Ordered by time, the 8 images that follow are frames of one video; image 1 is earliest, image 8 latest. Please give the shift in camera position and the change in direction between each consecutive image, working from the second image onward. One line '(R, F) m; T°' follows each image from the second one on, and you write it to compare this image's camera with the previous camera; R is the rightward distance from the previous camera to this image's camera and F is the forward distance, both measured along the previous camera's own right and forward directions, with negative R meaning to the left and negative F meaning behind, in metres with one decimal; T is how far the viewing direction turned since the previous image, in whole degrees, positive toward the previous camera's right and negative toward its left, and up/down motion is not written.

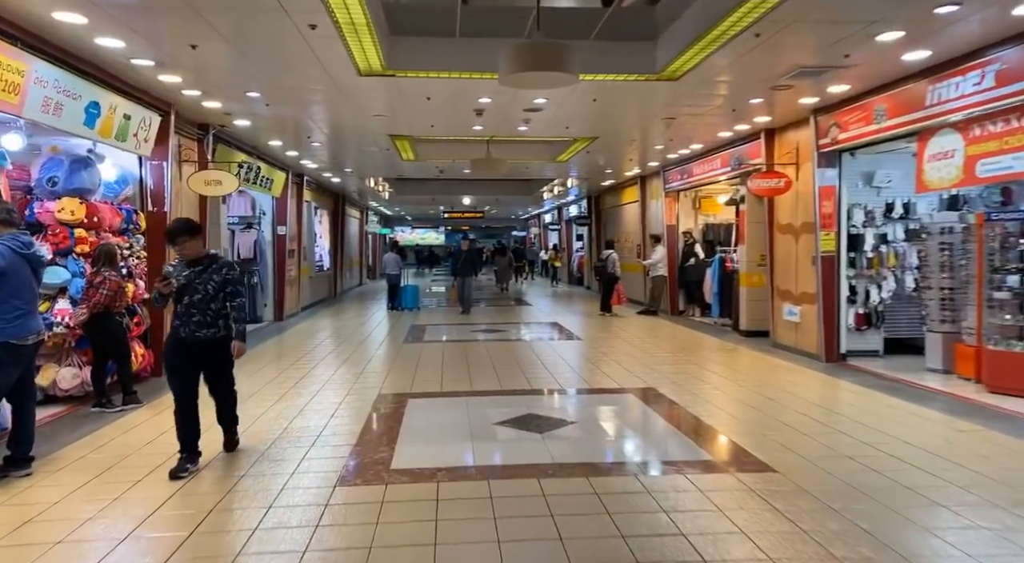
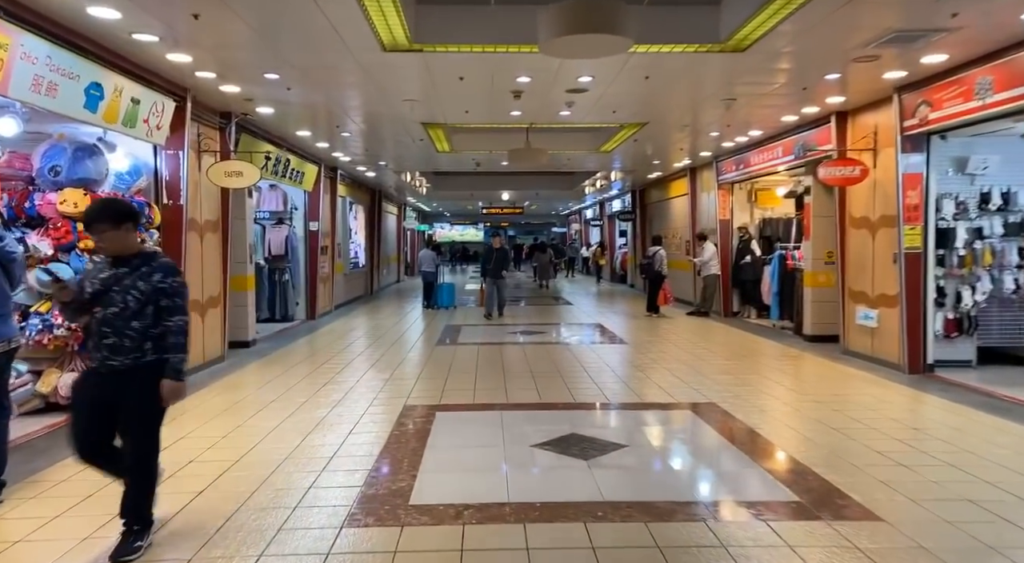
(0.0, +0.7) m; -3°
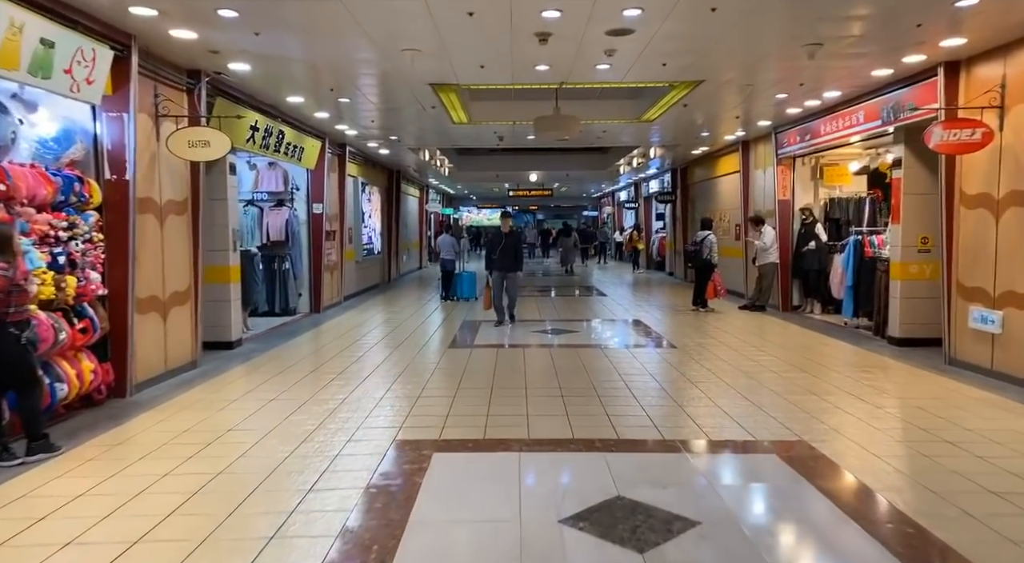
(0.0, +1.3) m; -3°
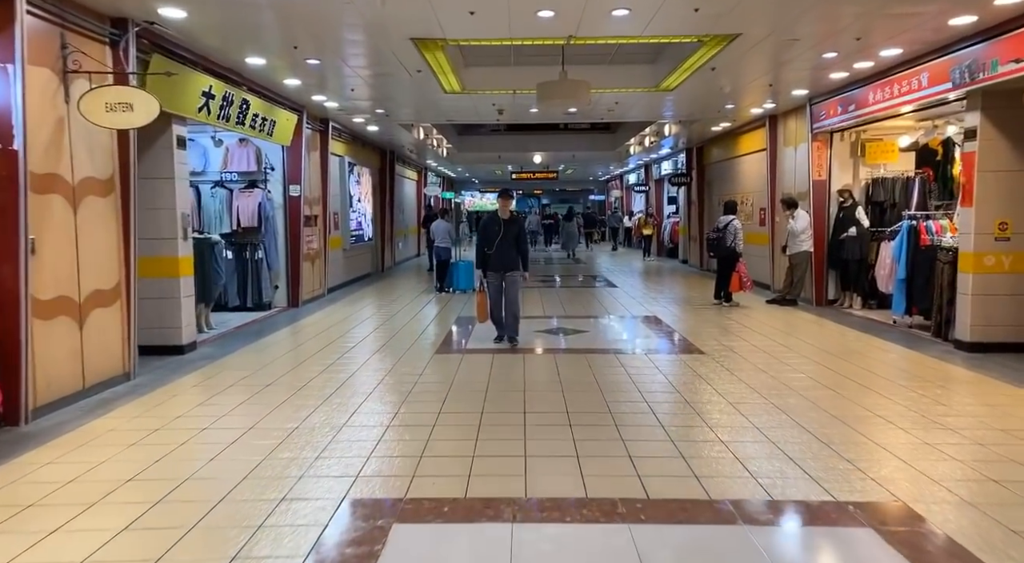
(+0.1, +1.1) m; 0°
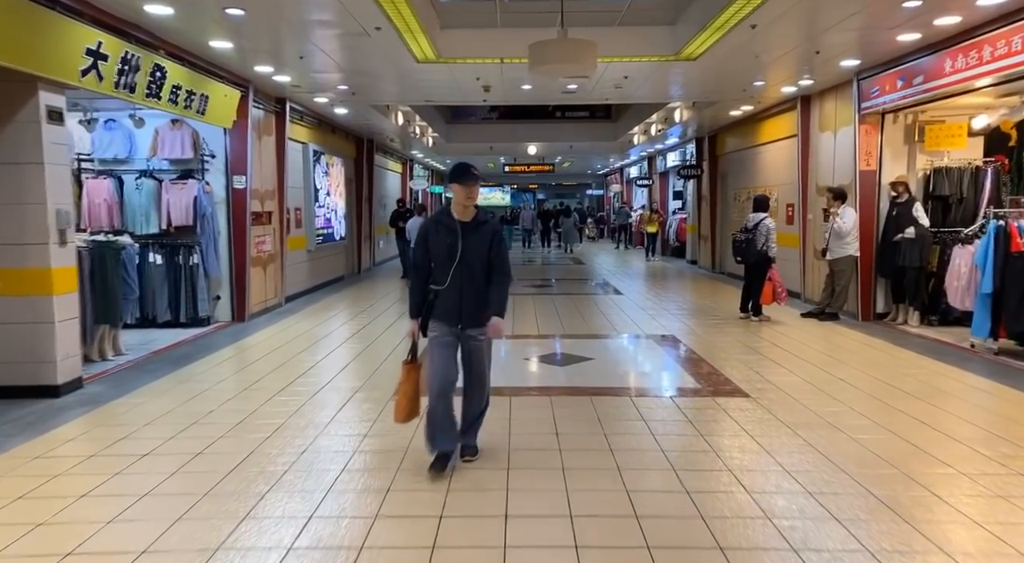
(+0.1, +1.5) m; 0°
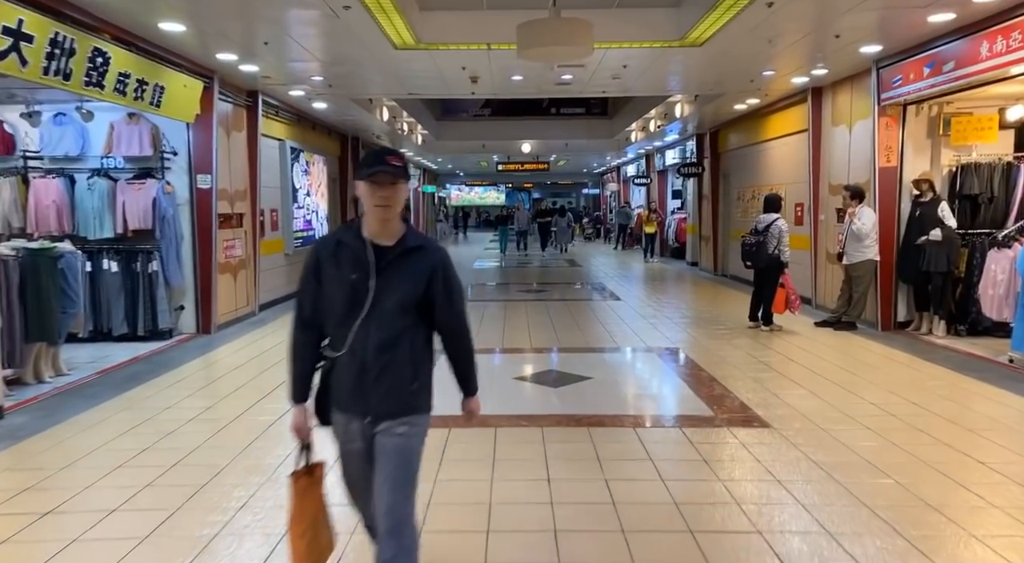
(+0.1, +0.6) m; 0°
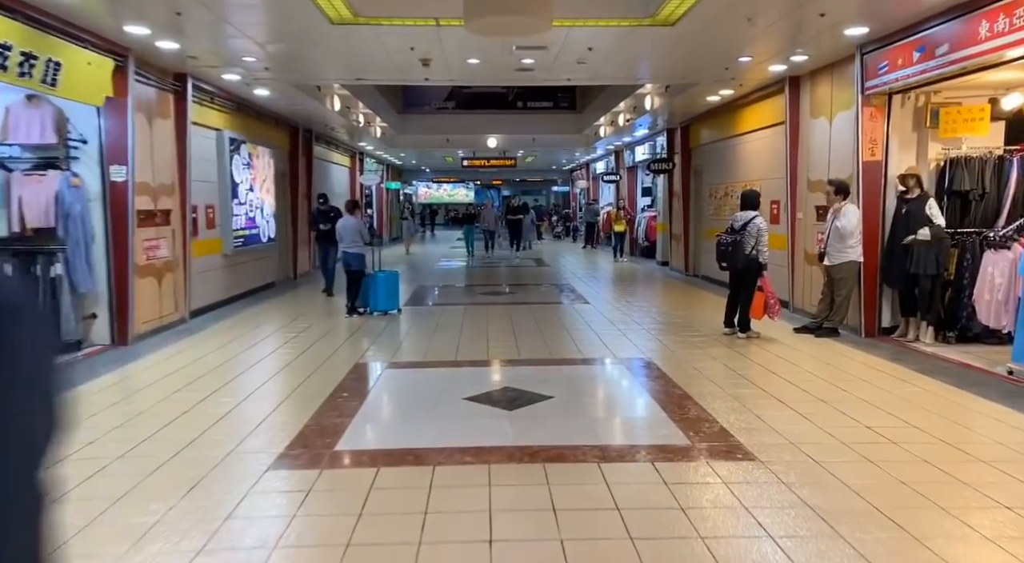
(+0.2, +0.7) m; +2°
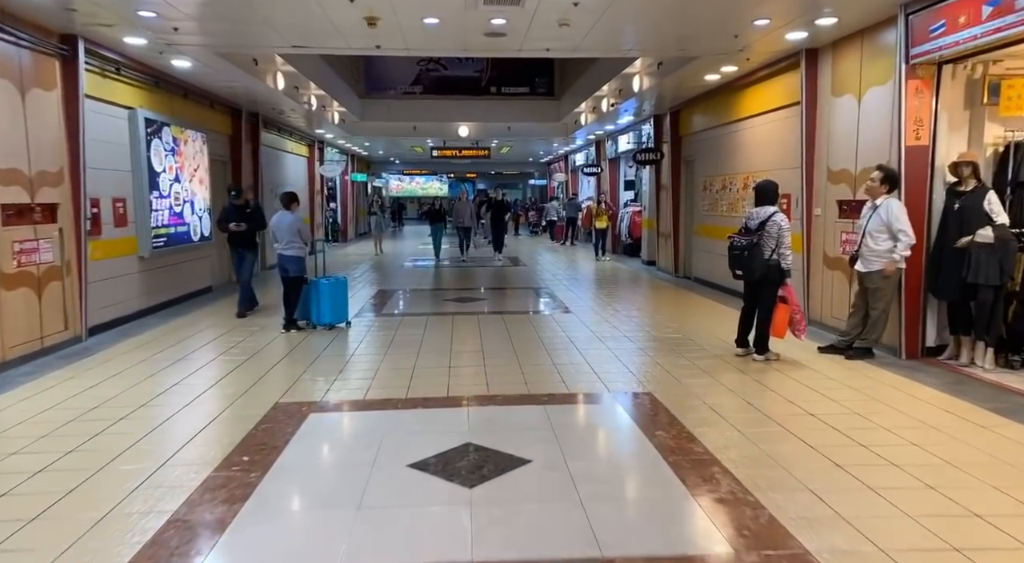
(+0.1, +1.3) m; +2°
